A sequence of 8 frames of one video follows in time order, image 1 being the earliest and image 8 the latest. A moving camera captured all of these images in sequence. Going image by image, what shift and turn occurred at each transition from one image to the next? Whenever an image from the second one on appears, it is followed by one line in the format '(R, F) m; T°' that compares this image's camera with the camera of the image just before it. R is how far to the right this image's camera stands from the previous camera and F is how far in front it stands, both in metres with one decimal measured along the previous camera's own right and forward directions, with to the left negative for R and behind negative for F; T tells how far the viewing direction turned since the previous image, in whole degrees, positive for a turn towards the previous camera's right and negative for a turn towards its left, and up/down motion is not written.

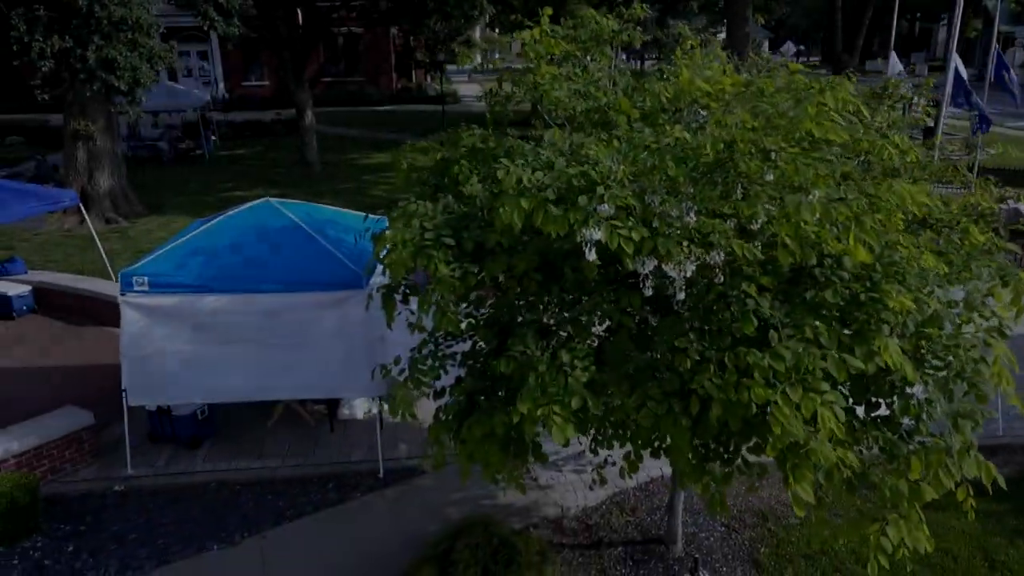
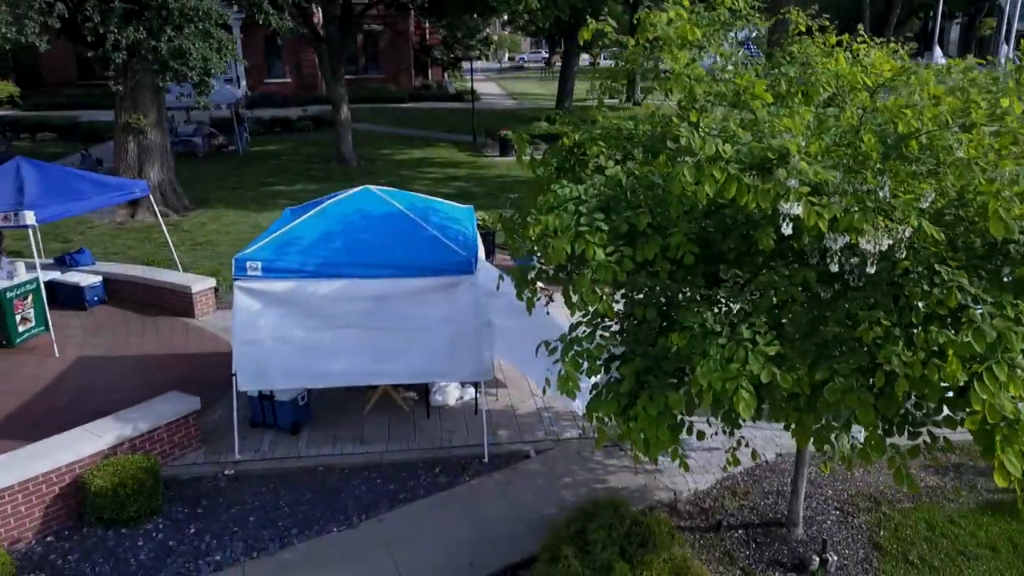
(-1.3, -0.1) m; 0°
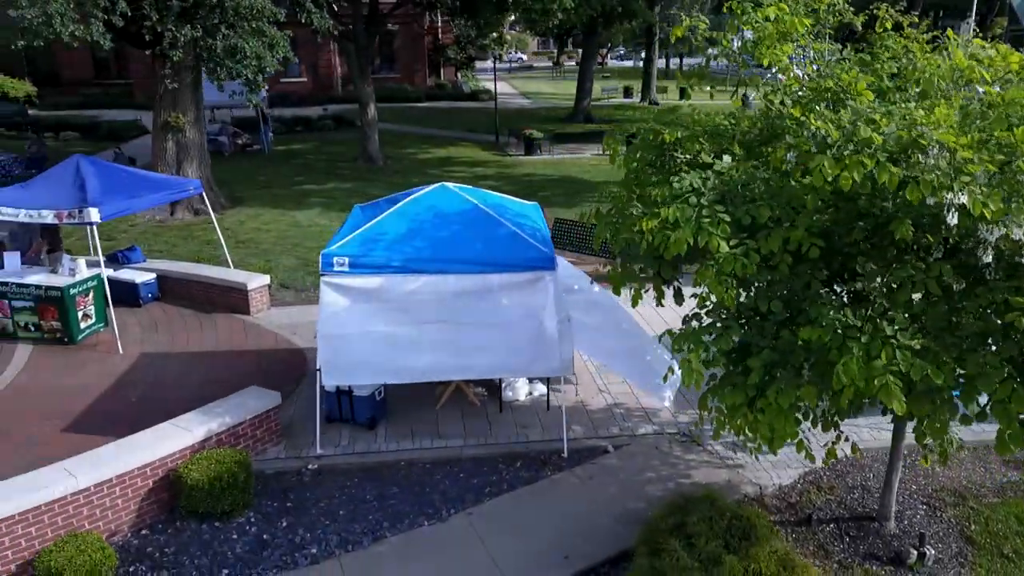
(-1.0, 0.0) m; 0°
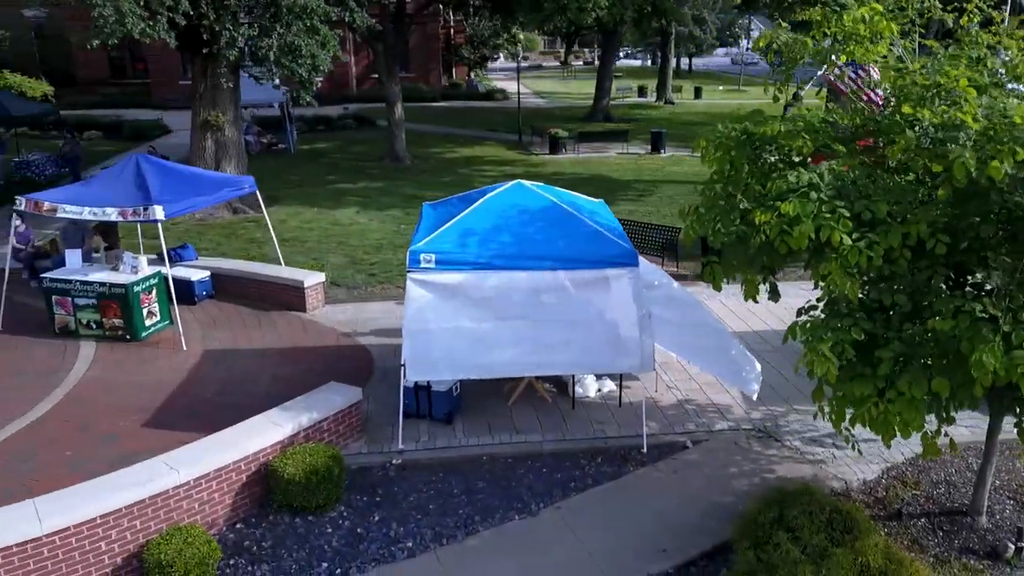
(-1.0, -0.1) m; 0°
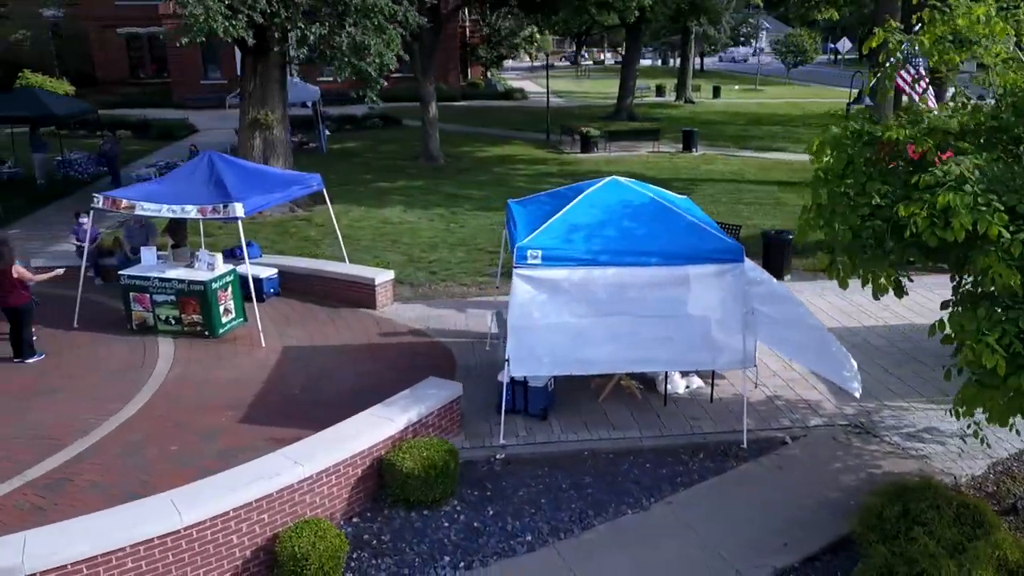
(-1.3, 0.0) m; 0°
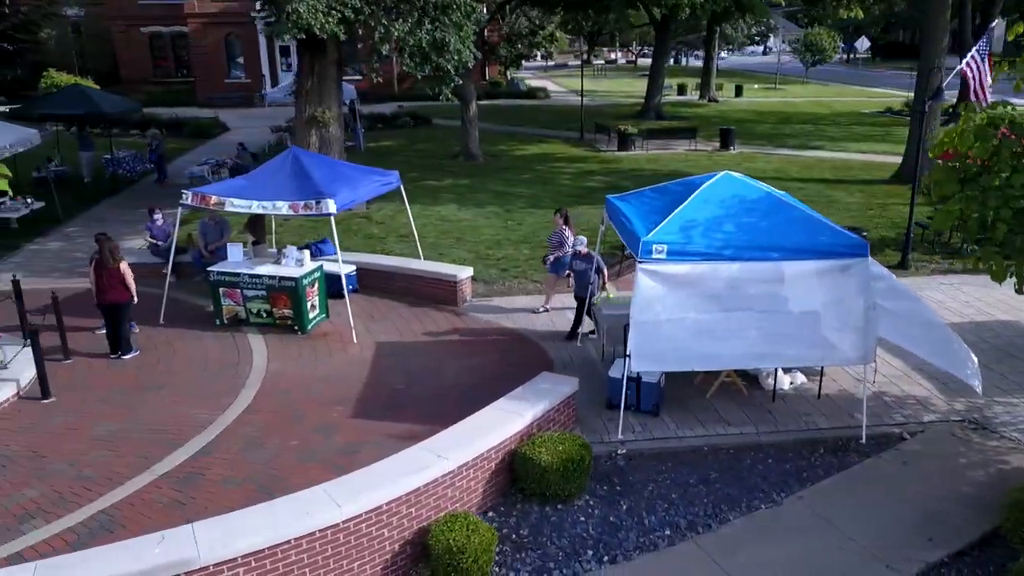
(-1.5, 0.0) m; 0°
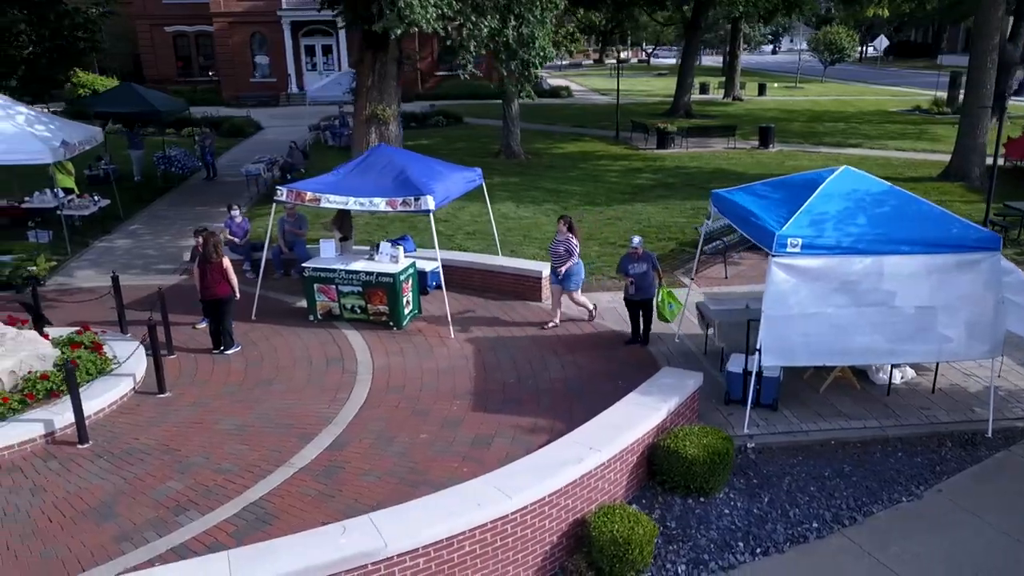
(-1.7, 0.0) m; 0°
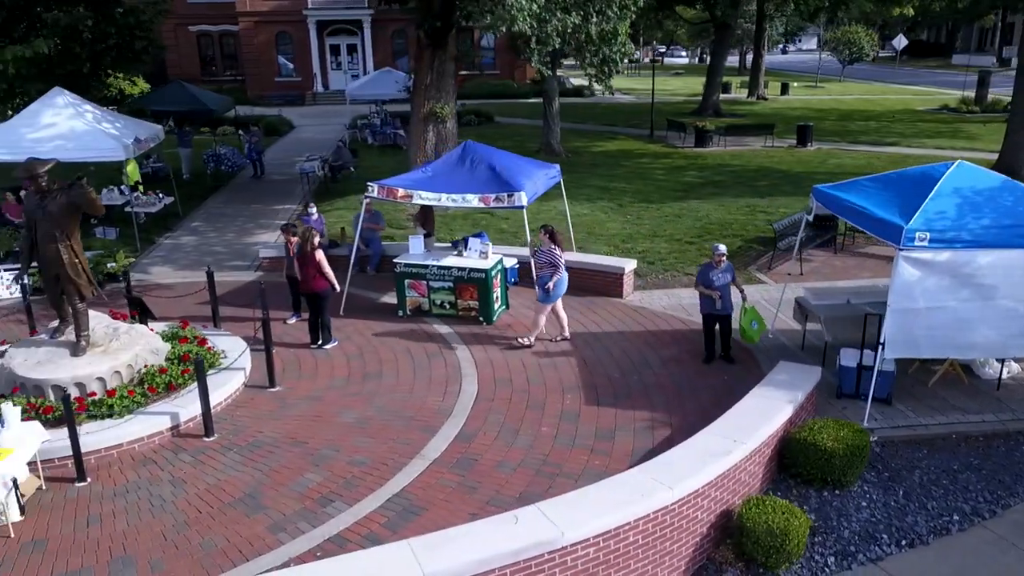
(-1.6, 0.0) m; 0°
